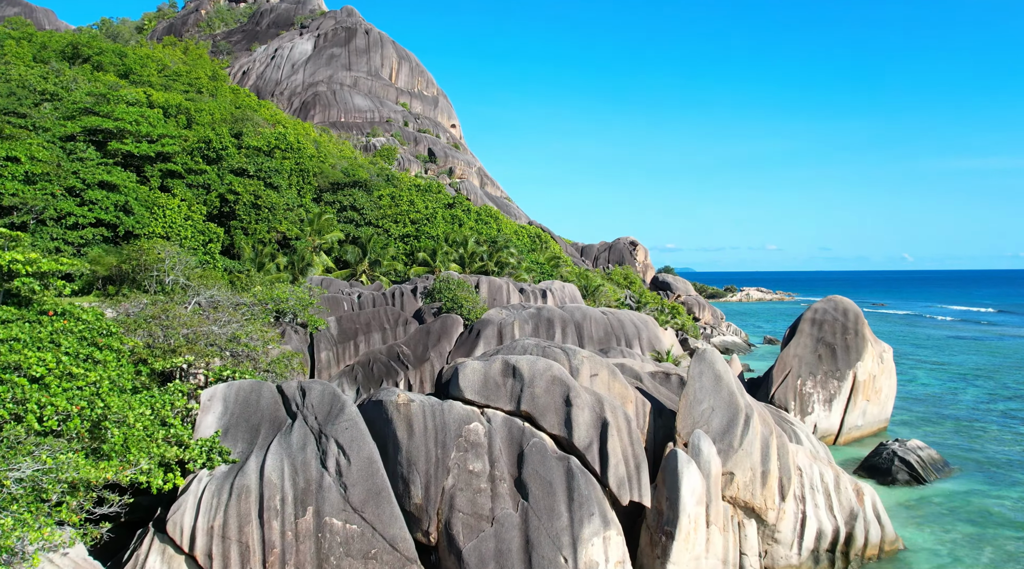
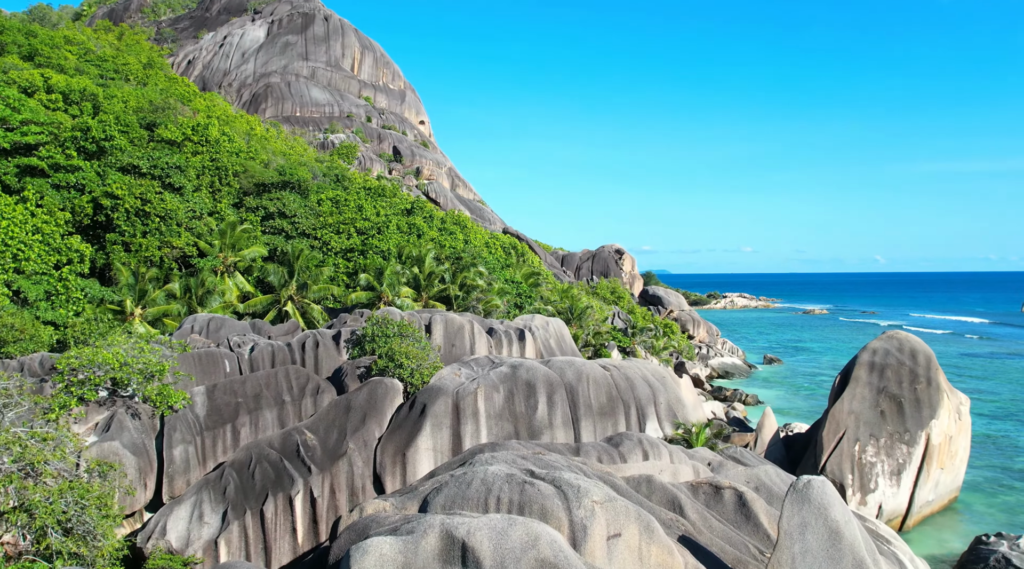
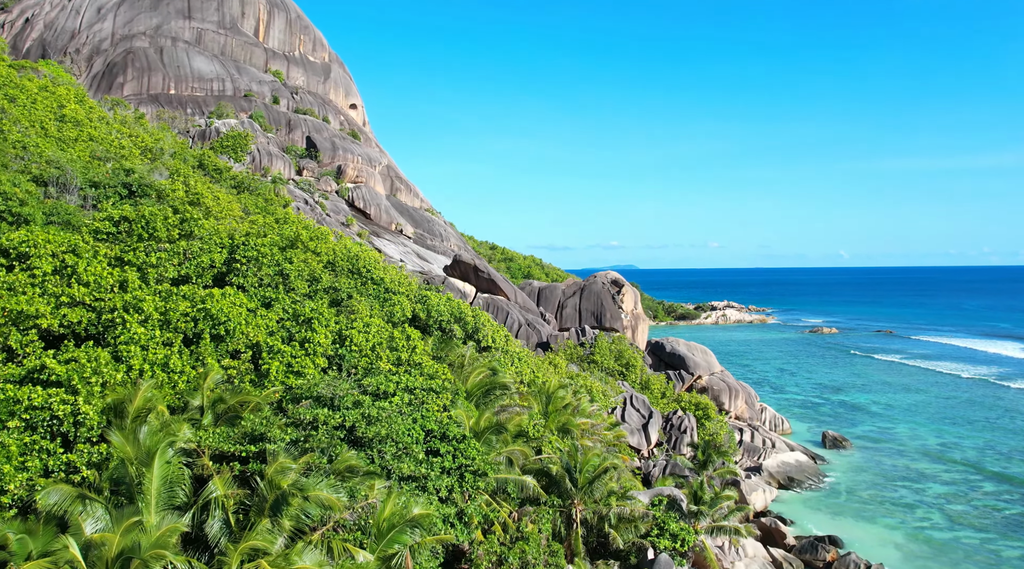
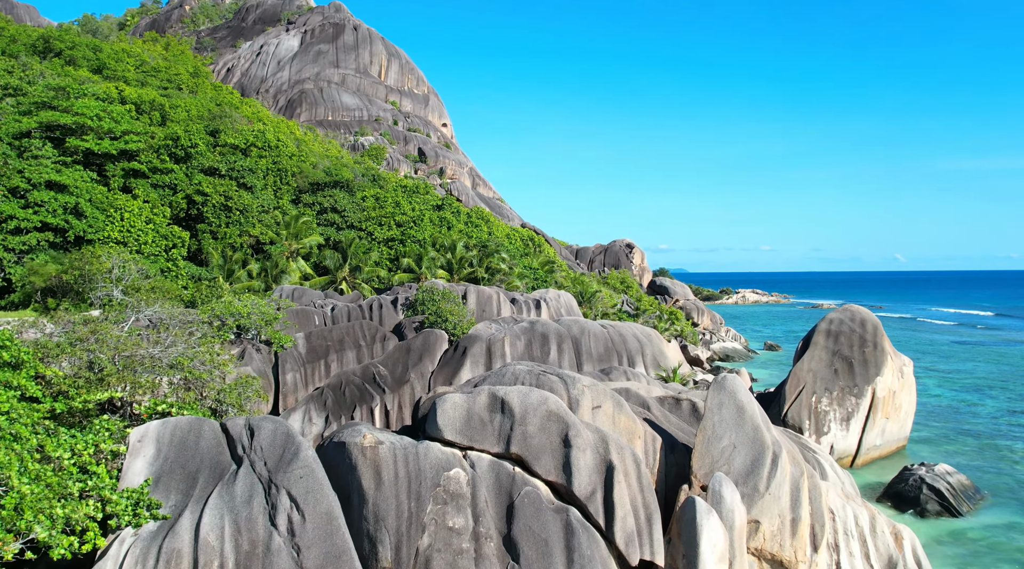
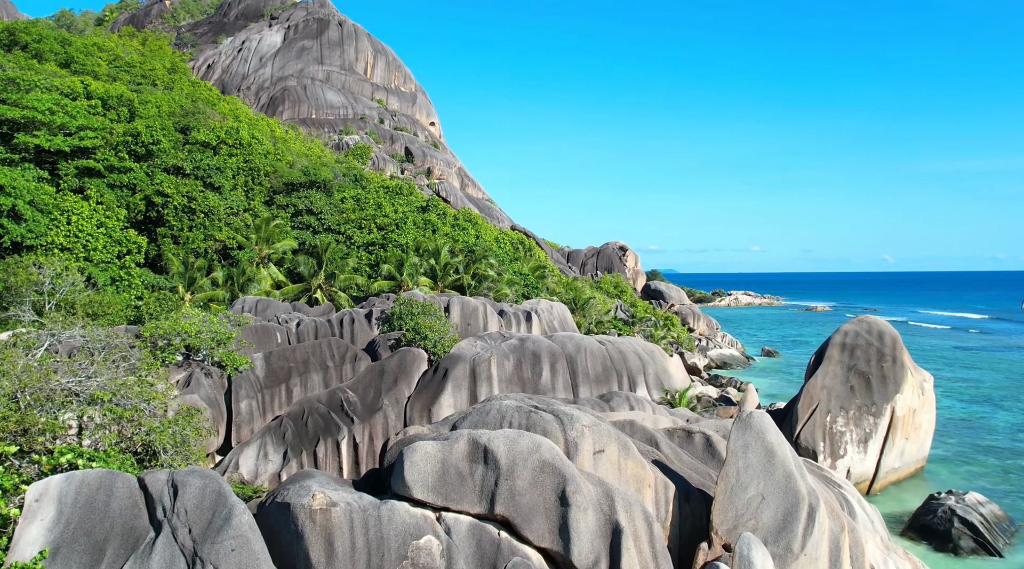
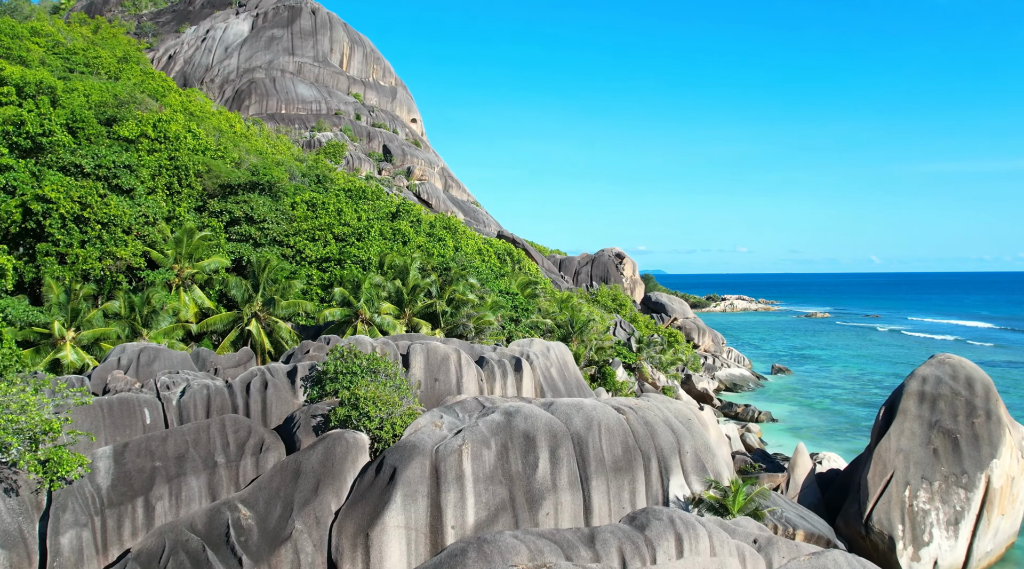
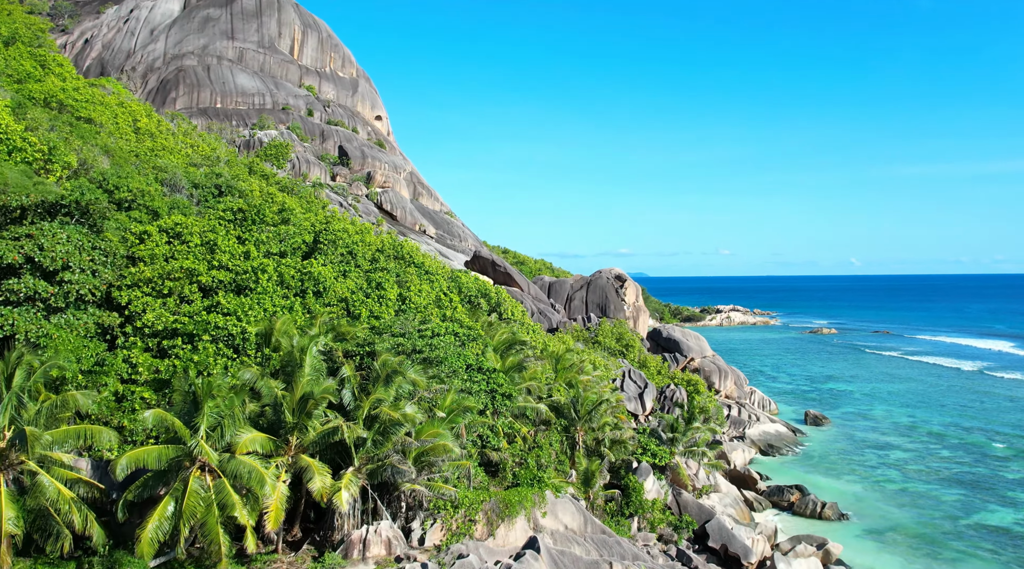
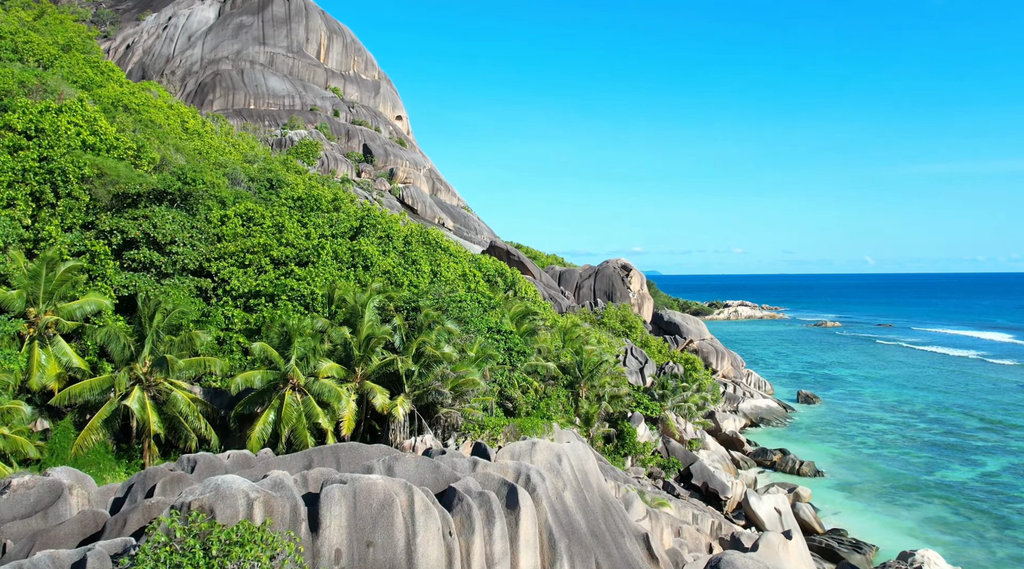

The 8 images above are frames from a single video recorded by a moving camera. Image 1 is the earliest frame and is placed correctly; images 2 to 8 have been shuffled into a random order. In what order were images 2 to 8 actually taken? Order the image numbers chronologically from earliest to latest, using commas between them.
4, 5, 2, 6, 8, 7, 3
